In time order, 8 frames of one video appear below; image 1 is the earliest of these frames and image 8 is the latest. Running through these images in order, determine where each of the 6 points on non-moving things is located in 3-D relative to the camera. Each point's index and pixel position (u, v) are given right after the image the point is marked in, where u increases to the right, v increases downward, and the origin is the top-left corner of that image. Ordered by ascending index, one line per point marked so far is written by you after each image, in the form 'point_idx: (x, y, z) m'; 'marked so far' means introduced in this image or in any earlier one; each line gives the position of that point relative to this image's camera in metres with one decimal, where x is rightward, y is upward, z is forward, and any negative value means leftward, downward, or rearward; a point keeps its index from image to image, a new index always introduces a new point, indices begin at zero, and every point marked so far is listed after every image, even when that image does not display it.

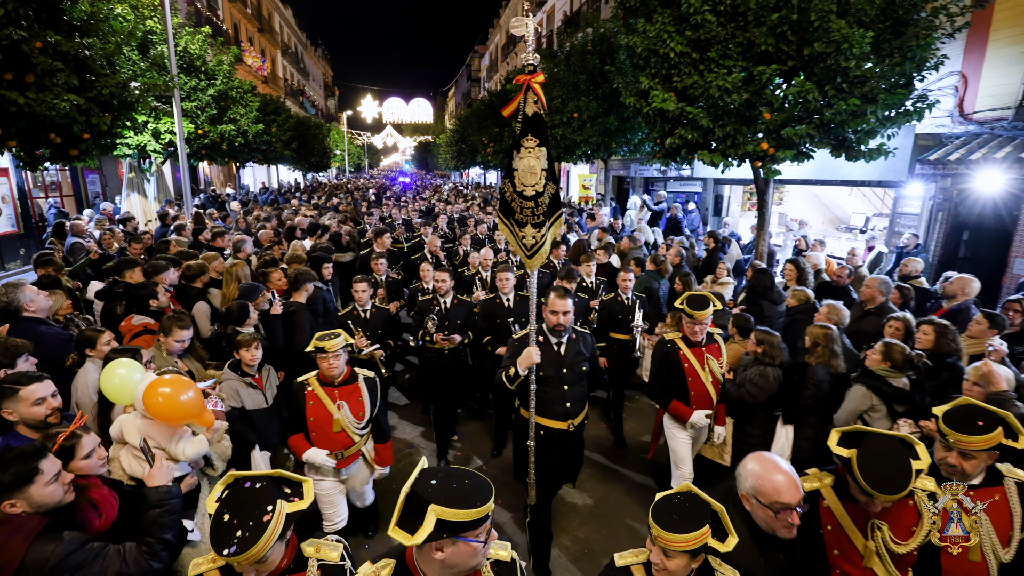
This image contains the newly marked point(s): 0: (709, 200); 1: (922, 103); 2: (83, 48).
0: (+6.0, +2.6, +15.5) m
1: (+5.8, +2.7, +7.5) m
2: (-5.5, +3.1, +6.8) m
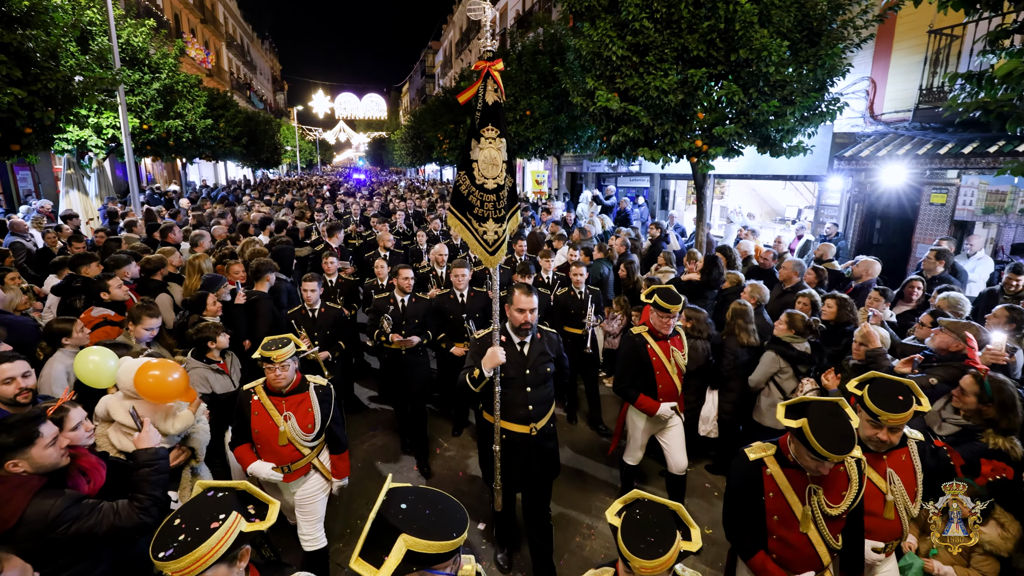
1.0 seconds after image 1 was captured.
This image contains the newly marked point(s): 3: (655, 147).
0: (+4.6, +2.9, +16.3) m
1: (+5.1, +2.9, +8.3) m
2: (-6.2, +3.2, +6.7) m
3: (+2.4, +2.4, +8.7) m
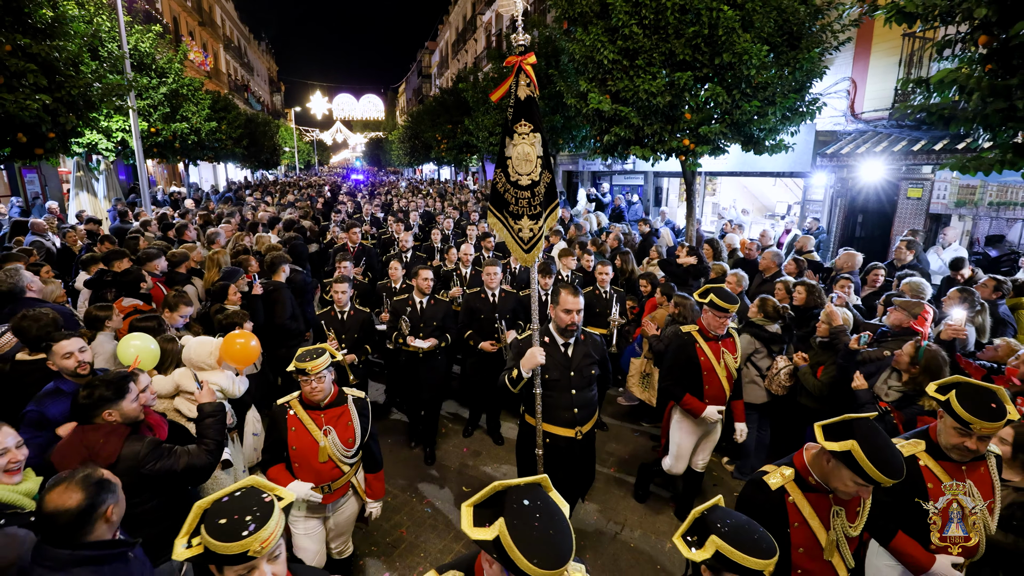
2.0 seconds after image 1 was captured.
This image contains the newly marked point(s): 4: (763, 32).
0: (+4.5, +3.1, +16.7) m
1: (+5.1, +3.1, +8.8) m
2: (-6.2, +3.2, +7.1) m
3: (+2.3, +2.5, +9.1) m
4: (+4.0, +4.0, +8.1) m
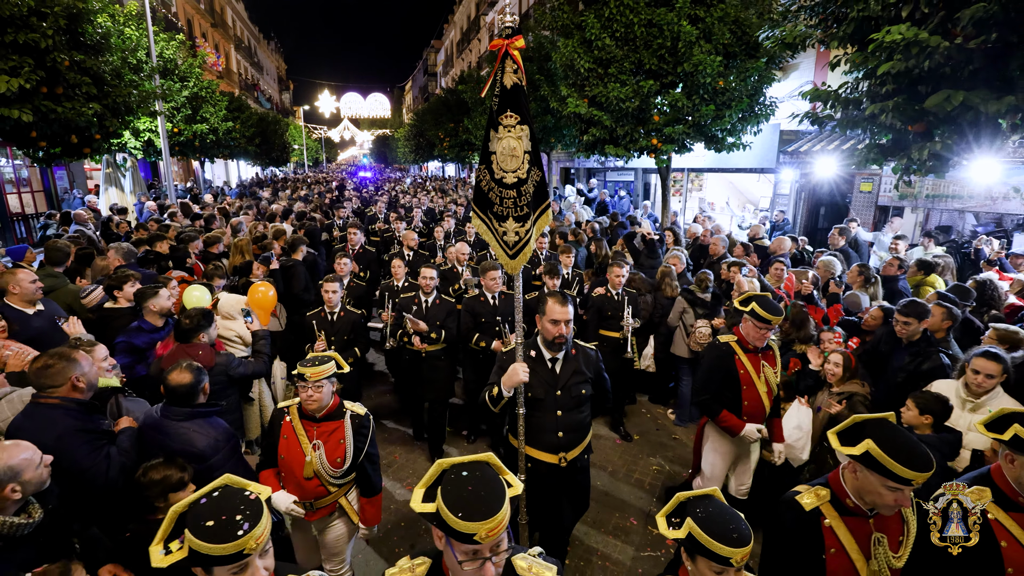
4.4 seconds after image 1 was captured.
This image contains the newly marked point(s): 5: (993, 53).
0: (+4.4, +3.4, +17.8) m
1: (+4.8, +3.4, +9.8) m
2: (-6.5, +3.6, +8.3) m
3: (+2.1, +2.8, +10.2) m
4: (+3.7, +4.3, +9.2) m
5: (+3.5, +1.7, +3.8) m
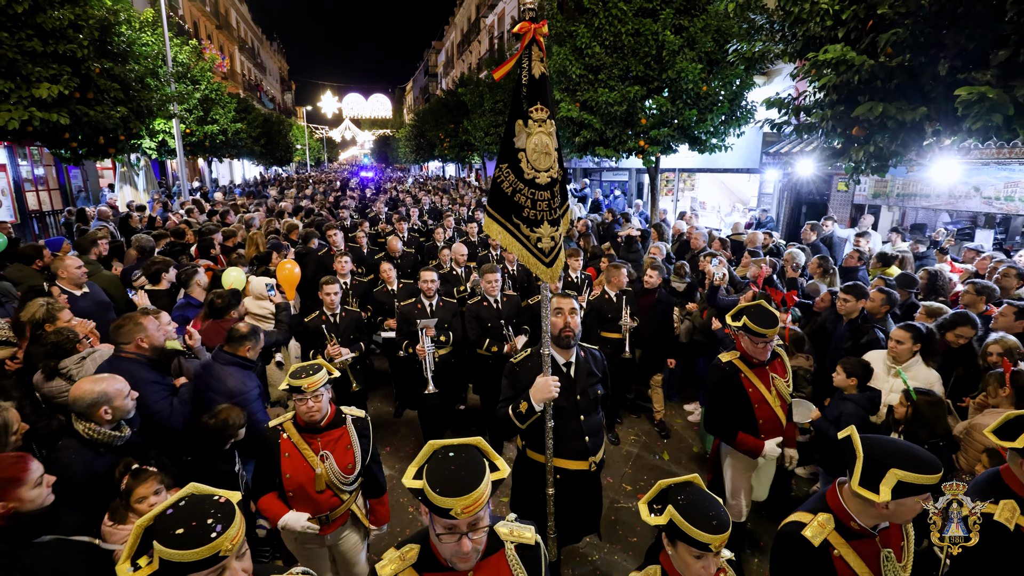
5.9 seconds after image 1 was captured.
0: (+4.3, +3.6, +18.4) m
1: (+4.7, +3.6, +10.5) m
2: (-6.6, +3.7, +8.9) m
3: (+2.0, +3.0, +10.8) m
4: (+3.6, +4.5, +9.8) m
5: (+3.4, +1.9, +4.5) m
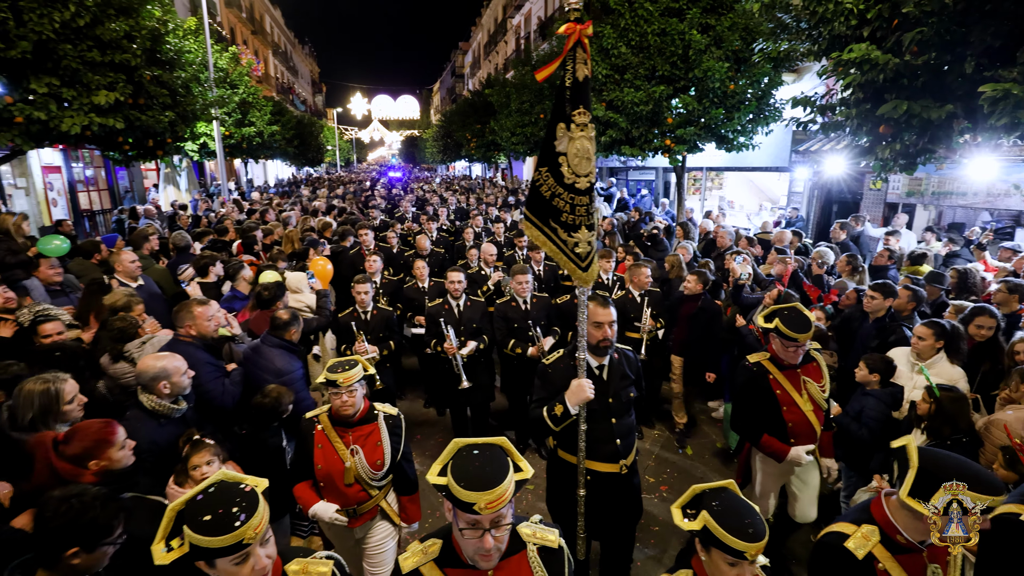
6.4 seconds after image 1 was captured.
0: (+5.2, +3.6, +18.4) m
1: (+5.3, +3.6, +10.4) m
2: (-6.1, +3.8, +9.4) m
3: (+2.6, +3.0, +10.9) m
4: (+4.1, +4.5, +9.8) m
5: (+3.6, +1.9, +4.5) m
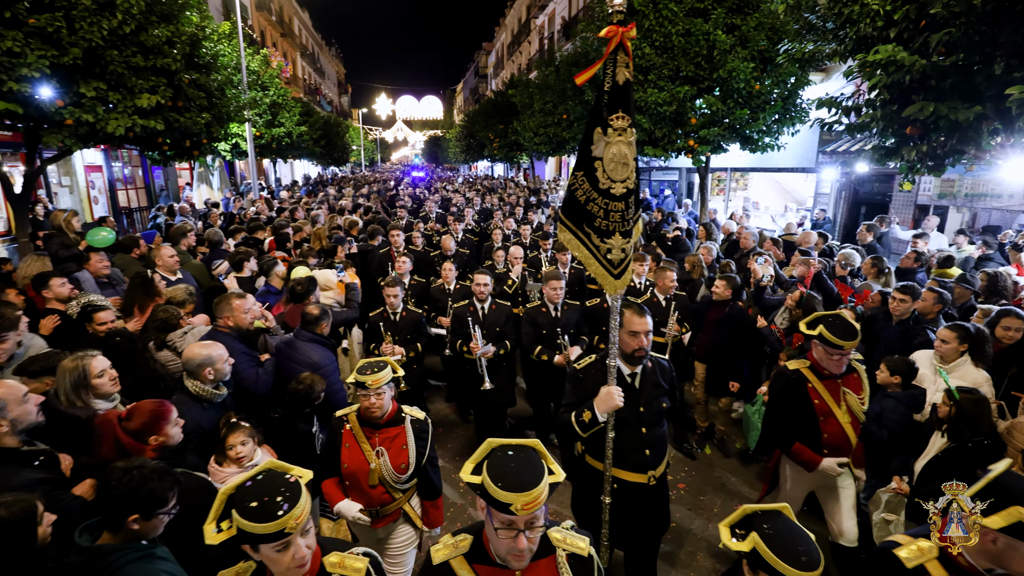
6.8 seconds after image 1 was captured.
0: (+6.0, +3.6, +18.3) m
1: (+5.7, +3.5, +10.3) m
2: (-5.7, +3.9, +9.8) m
3: (+3.1, +3.0, +10.9) m
4: (+4.6, +4.5, +9.8) m
5: (+3.9, +1.9, +4.5) m
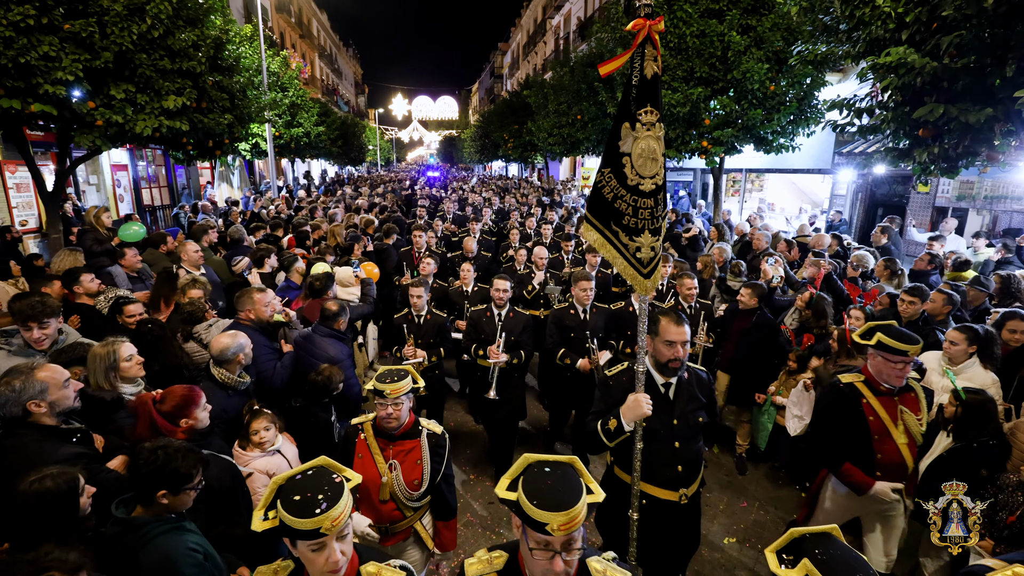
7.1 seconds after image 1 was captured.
0: (+6.5, +3.5, +18.3) m
1: (+6.0, +3.5, +10.3) m
2: (-5.4, +4.0, +10.1) m
3: (+3.4, +3.0, +11.0) m
4: (+4.9, +4.5, +9.8) m
5: (+4.0, +1.9, +4.5) m
